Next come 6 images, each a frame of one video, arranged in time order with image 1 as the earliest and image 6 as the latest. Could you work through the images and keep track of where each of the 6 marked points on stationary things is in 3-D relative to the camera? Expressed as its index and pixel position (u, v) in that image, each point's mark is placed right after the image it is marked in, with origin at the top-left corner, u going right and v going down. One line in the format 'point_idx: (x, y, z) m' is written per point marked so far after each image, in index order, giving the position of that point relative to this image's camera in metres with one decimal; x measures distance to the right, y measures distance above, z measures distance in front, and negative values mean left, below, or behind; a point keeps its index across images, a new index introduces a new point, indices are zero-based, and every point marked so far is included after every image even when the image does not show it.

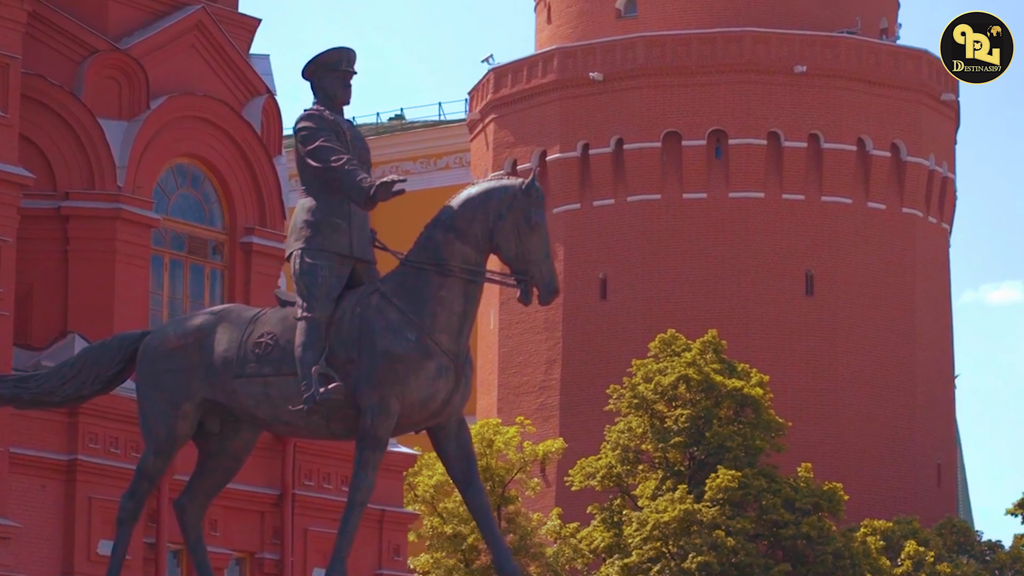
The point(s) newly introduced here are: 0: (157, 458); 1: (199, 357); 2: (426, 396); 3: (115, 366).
0: (-1.6, -0.8, +14.8) m
1: (-1.4, -0.3, +14.9) m
2: (-0.4, -0.5, +14.2) m
3: (-1.9, -0.4, +15.8) m
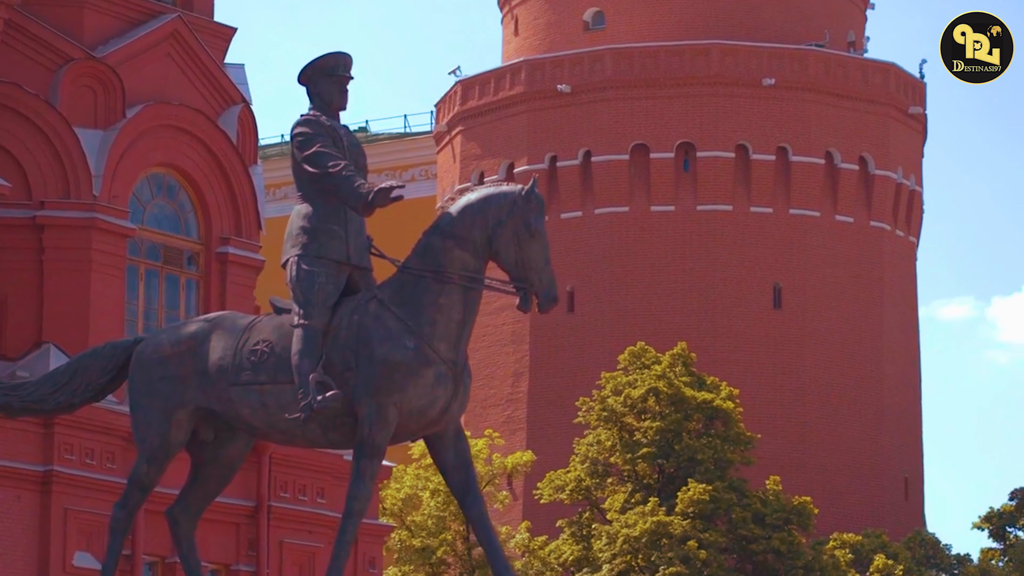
0: (-1.6, -0.8, +14.7) m
1: (-1.4, -0.3, +14.8) m
2: (-0.4, -0.5, +14.0) m
3: (-1.9, -0.4, +15.6) m
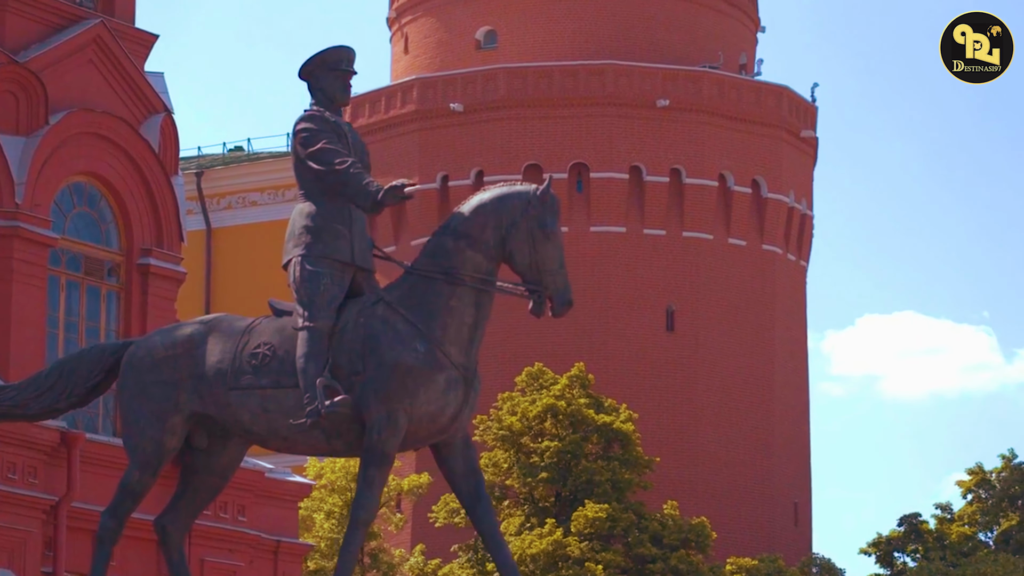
0: (-1.6, -0.8, +14.1) m
1: (-1.4, -0.3, +14.3) m
2: (-0.3, -0.5, +13.5) m
3: (-1.9, -0.4, +15.0) m
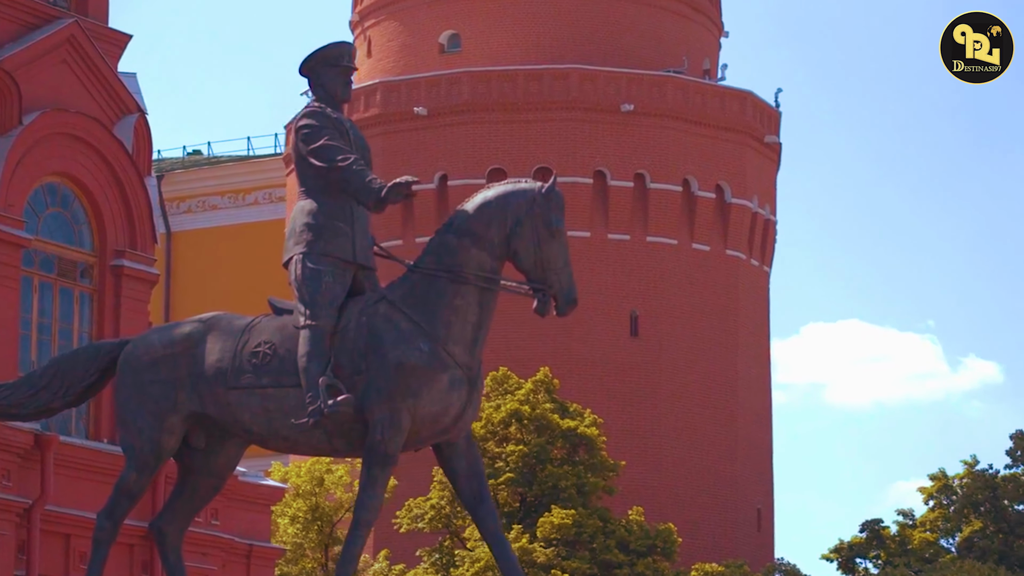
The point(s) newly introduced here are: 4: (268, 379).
0: (-1.6, -0.8, +14.0) m
1: (-1.4, -0.3, +14.1) m
2: (-0.3, -0.5, +13.4) m
3: (-1.9, -0.4, +14.9) m
4: (-1.0, -0.4, +13.7) m
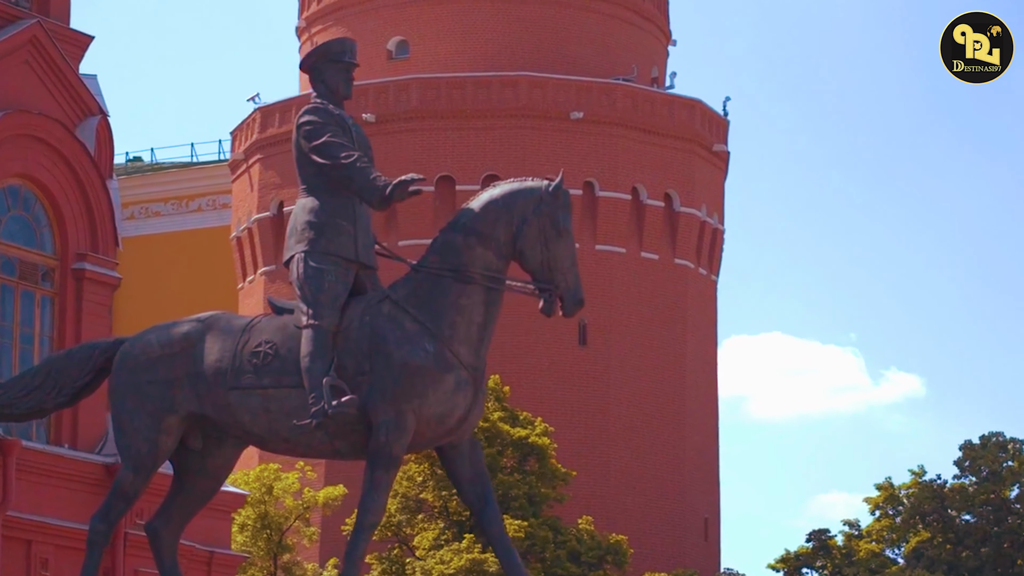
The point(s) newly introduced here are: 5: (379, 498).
0: (-1.6, -0.8, +13.7) m
1: (-1.4, -0.3, +13.9) m
2: (-0.3, -0.5, +13.2) m
3: (-1.9, -0.4, +14.6) m
4: (-1.0, -0.4, +13.5) m
5: (-0.5, -0.8, +13.1) m
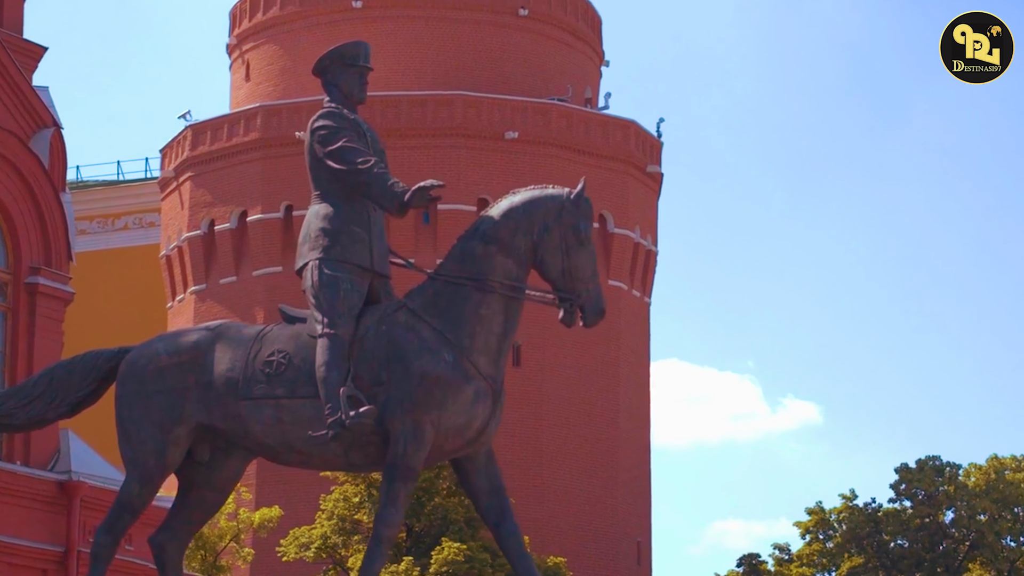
0: (-1.5, -0.8, +13.4) m
1: (-1.3, -0.4, +13.5) m
2: (-0.2, -0.5, +12.9) m
3: (-1.9, -0.4, +14.3) m
4: (-0.9, -0.4, +13.2) m
5: (-0.4, -0.9, +12.8) m
